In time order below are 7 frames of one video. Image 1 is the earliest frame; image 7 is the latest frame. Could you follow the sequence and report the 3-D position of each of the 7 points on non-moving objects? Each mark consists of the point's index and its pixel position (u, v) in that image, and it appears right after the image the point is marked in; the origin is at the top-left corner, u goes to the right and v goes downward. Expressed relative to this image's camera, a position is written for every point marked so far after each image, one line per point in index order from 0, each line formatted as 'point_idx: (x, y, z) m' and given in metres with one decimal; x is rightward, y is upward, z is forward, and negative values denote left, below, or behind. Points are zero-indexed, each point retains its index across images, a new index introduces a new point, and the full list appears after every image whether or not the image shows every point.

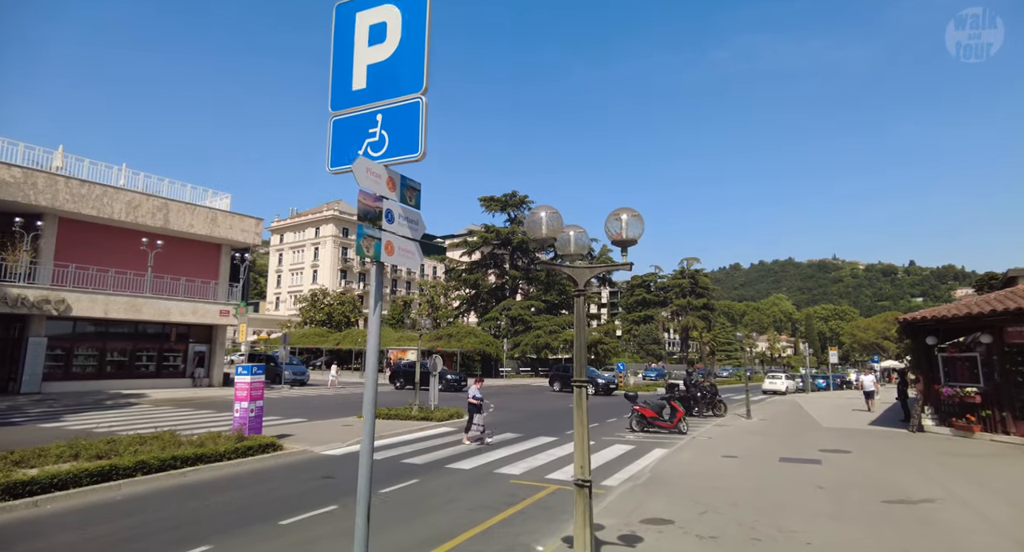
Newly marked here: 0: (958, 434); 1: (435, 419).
0: (+11.5, -4.1, +16.0) m
1: (-2.3, -4.2, +18.2) m
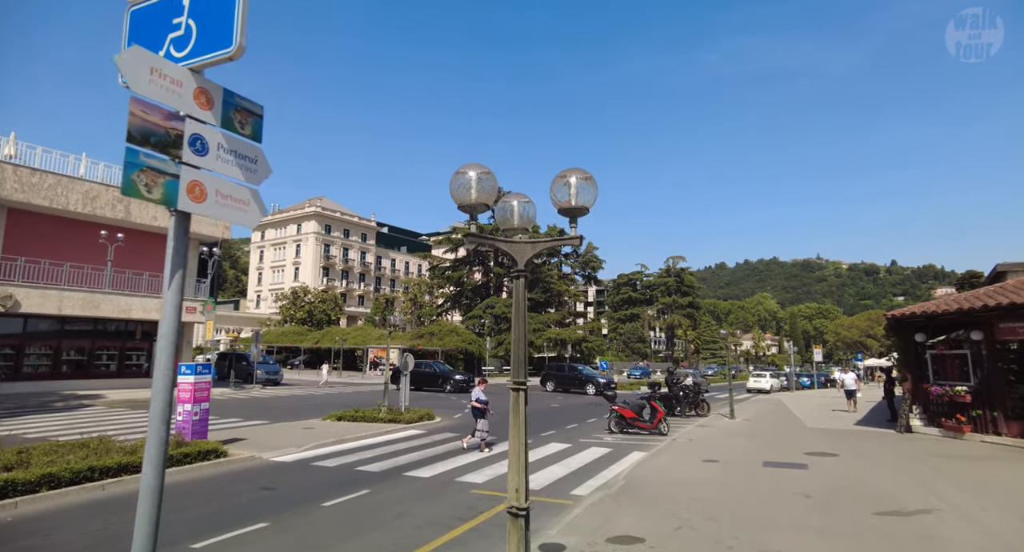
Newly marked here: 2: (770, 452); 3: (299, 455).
0: (+10.7, -3.9, +15.4) m
1: (-3.0, -4.1, +17.2) m
2: (+5.5, -3.8, +13.4) m
3: (-4.1, -3.5, +12.0) m
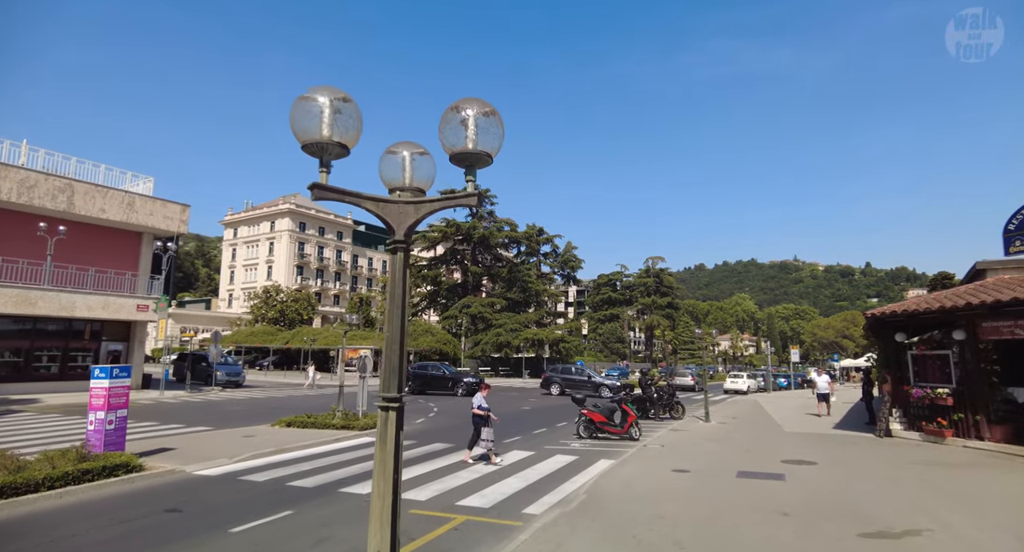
0: (+9.8, -3.9, +14.7) m
1: (-4.0, -3.9, +16.1) m
2: (+4.7, -3.7, +12.5) m
3: (-4.9, -3.3, +10.8) m
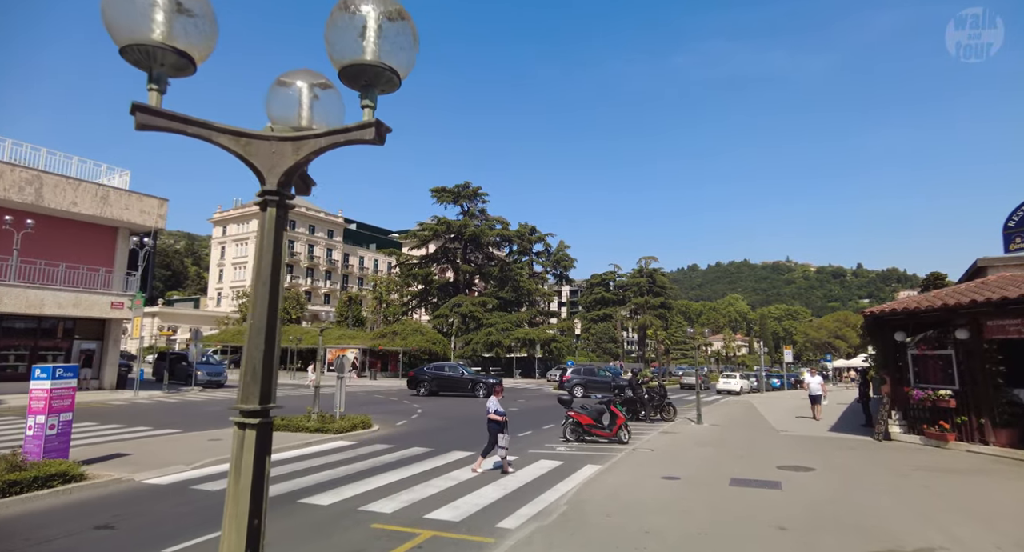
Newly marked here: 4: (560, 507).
0: (+9.4, -3.8, +14.0) m
1: (-4.4, -3.8, +15.3) m
2: (+4.3, -3.6, +11.8) m
3: (-5.3, -3.2, +10.0) m
4: (+0.7, -3.3, +8.8) m
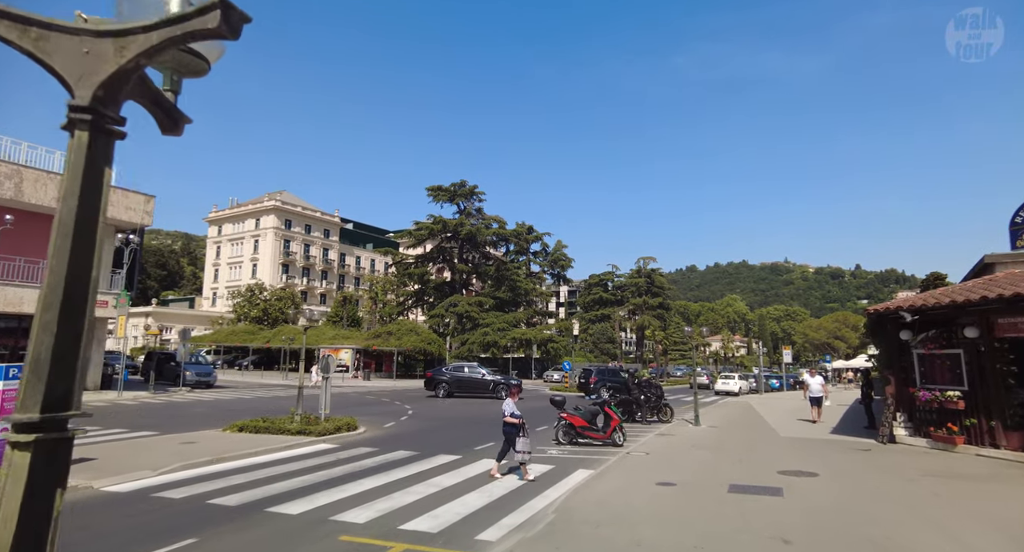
0: (+9.2, -3.7, +13.4) m
1: (-4.7, -3.7, +14.7) m
2: (+4.1, -3.5, +11.2) m
3: (-5.5, -3.1, +9.4) m
4: (+0.5, -3.2, +8.2) m
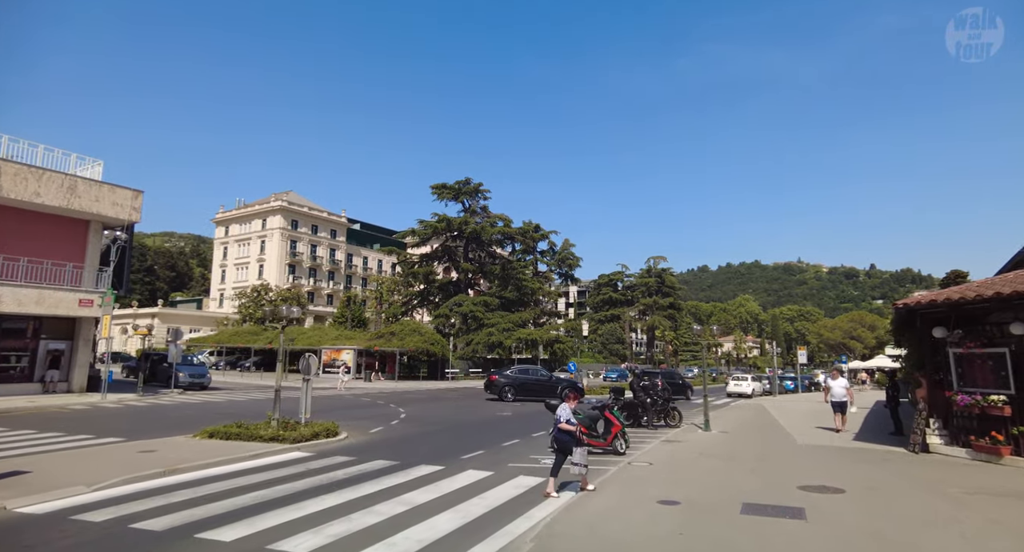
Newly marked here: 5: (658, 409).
0: (+9.0, -3.5, +12.0) m
1: (-4.9, -3.6, +13.5) m
2: (+3.8, -3.4, +9.9) m
3: (-5.8, -2.9, +8.3) m
4: (+0.1, -3.0, +6.9) m
5: (+4.5, -4.1, +19.2) m
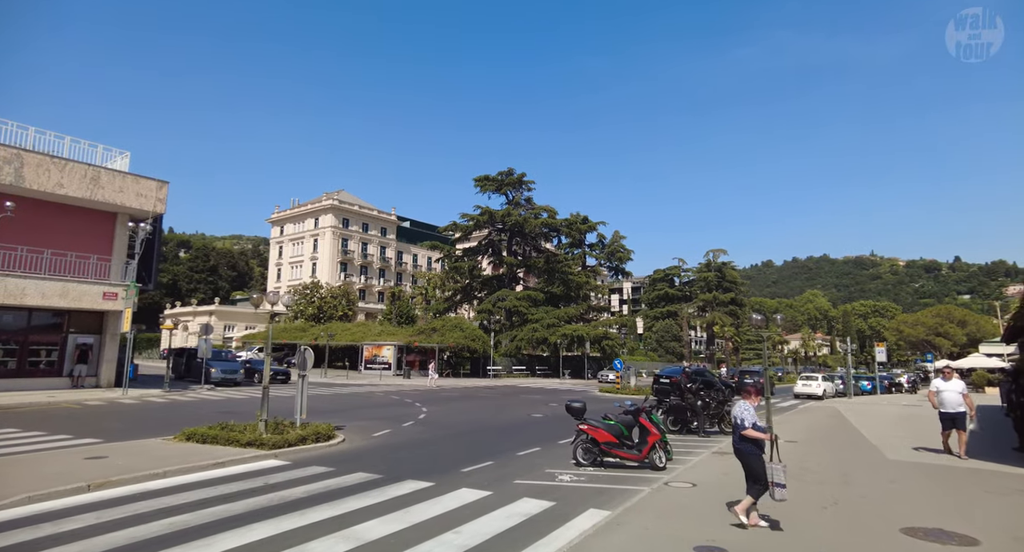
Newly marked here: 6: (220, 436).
0: (+9.0, -3.0, +8.9) m
1: (-4.6, -3.2, +11.7) m
2: (+3.7, -2.9, +7.3) m
3: (-6.0, -2.6, +6.6) m
4: (-0.2, -2.6, +4.7) m
5: (+5.3, -3.6, +16.5) m
6: (-5.8, -3.1, +12.2) m
